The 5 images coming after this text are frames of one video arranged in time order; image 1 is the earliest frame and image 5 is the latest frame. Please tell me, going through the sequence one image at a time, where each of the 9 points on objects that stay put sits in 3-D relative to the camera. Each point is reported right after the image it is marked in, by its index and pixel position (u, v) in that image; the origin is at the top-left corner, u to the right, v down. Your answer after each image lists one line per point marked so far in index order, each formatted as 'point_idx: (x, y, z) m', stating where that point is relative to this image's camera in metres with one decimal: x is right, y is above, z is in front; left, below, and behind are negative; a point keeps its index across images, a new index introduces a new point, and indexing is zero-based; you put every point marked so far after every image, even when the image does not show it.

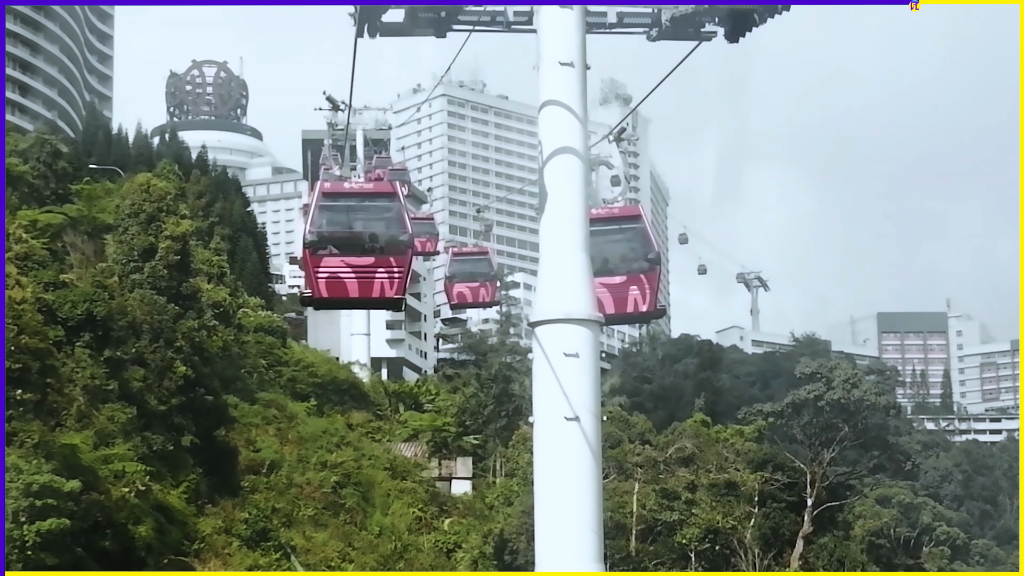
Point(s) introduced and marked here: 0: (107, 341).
0: (-5.9, -0.8, +17.0) m
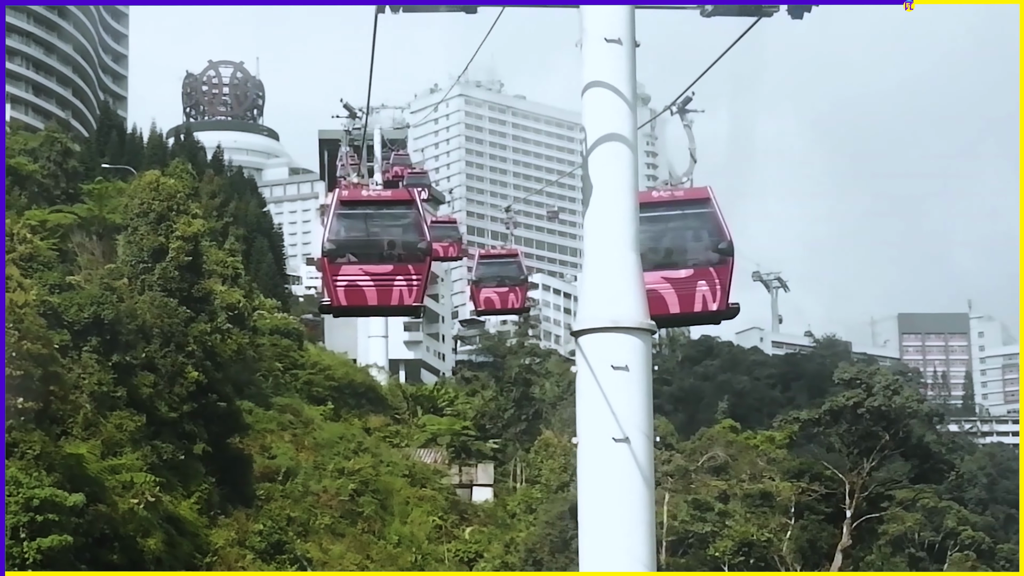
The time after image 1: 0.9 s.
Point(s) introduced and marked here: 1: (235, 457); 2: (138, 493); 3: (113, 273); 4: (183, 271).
0: (-5.5, -0.8, +16.3) m
1: (-4.8, -2.9, +20.1) m
2: (-4.9, -2.7, +15.4) m
3: (-6.1, +0.2, +18.0) m
4: (-5.0, +0.3, +18.0) m
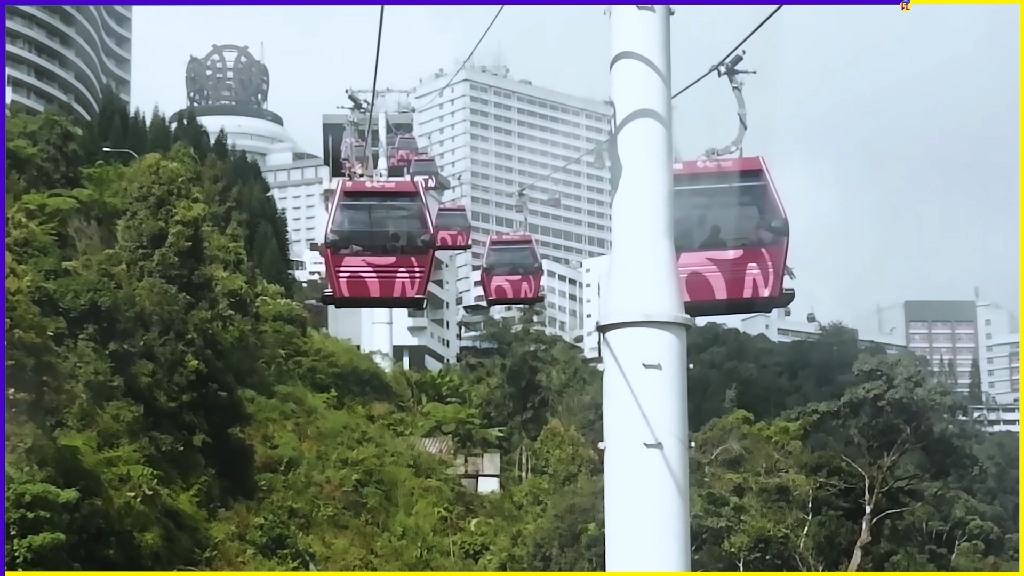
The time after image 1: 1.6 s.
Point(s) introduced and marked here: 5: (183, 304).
0: (-5.4, -0.6, +15.9) m
1: (-4.6, -2.7, +19.6) m
2: (-4.8, -2.5, +14.9) m
3: (-6.0, +0.4, +17.5) m
4: (-4.9, +0.5, +17.5) m
5: (-4.7, -0.2, +16.9) m
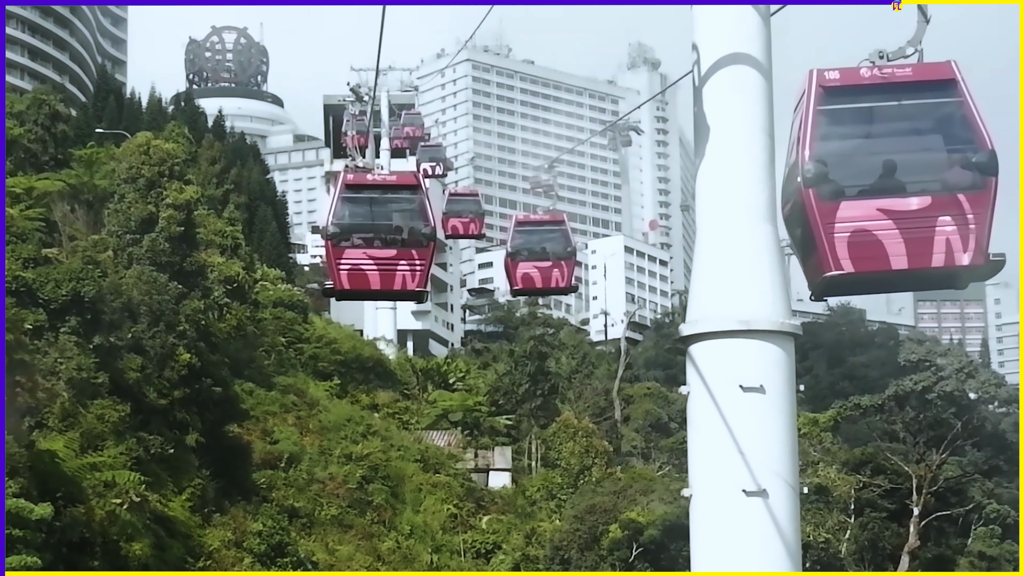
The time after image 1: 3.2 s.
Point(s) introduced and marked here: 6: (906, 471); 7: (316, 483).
0: (-5.2, -0.5, +14.7) m
1: (-4.4, -2.5, +18.5) m
2: (-4.6, -2.4, +13.8) m
3: (-5.8, +0.6, +16.3) m
4: (-4.7, +0.6, +16.3) m
5: (-4.5, -0.1, +15.7) m
6: (+6.2, -2.9, +18.9) m
7: (-3.3, -3.3, +20.0) m
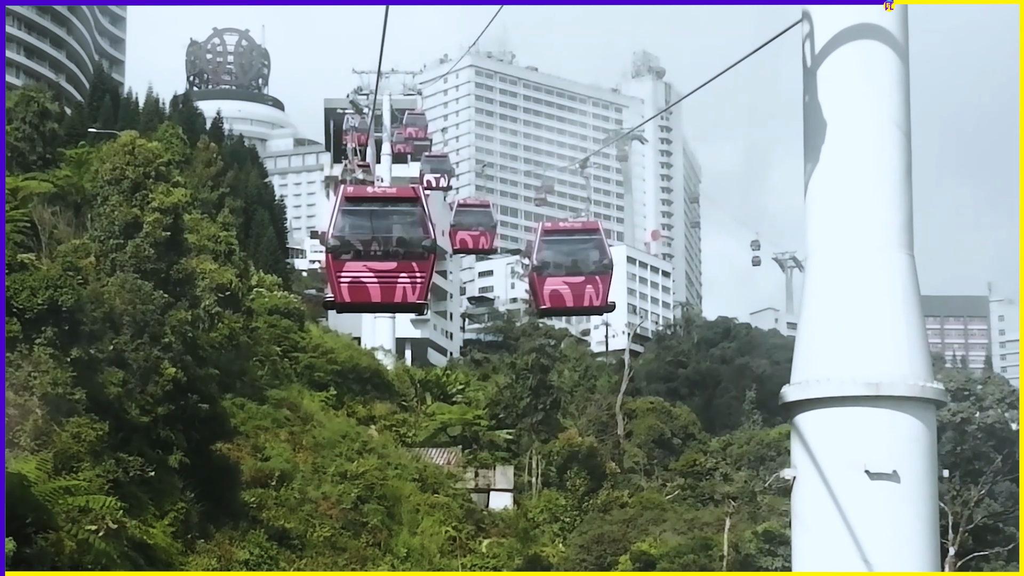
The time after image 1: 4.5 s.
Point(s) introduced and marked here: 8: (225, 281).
0: (-5.1, -0.6, +13.7) m
1: (-4.3, -2.6, +17.5) m
2: (-4.5, -2.5, +12.8) m
3: (-5.7, +0.5, +15.3) m
4: (-4.6, +0.5, +15.3) m
5: (-4.4, -0.2, +14.8) m
6: (+6.2, -3.2, +17.9) m
7: (-3.3, -3.5, +19.0) m
8: (-4.8, +0.1, +19.6) m
